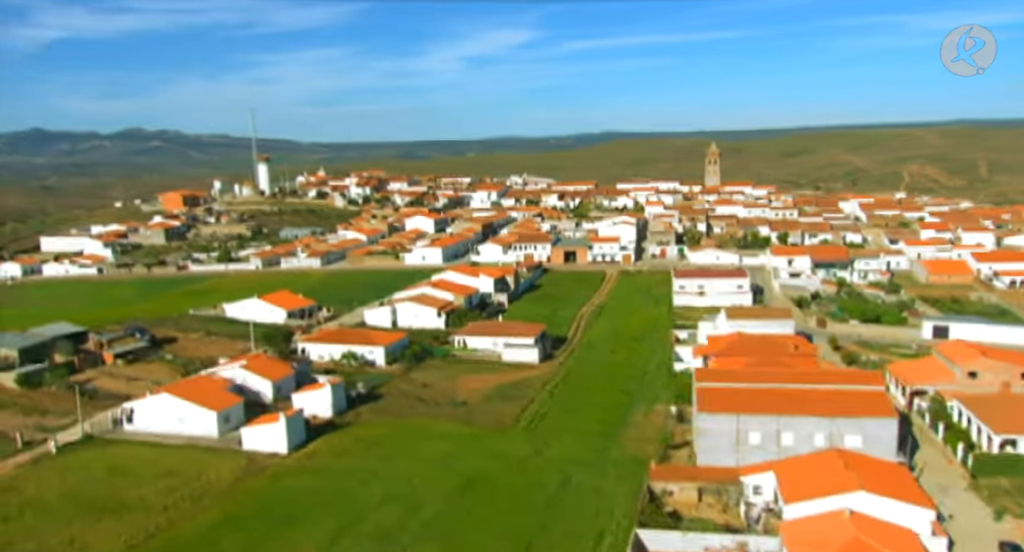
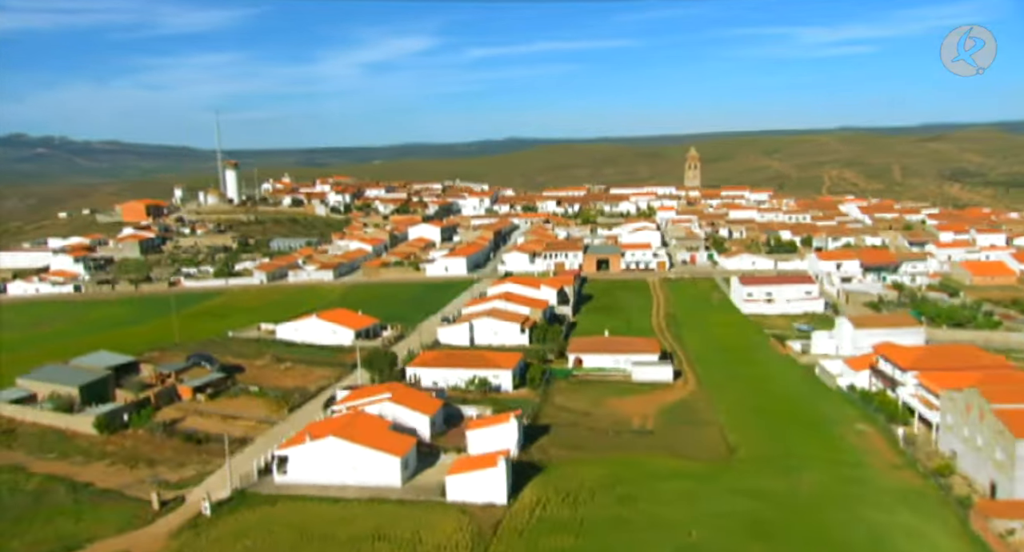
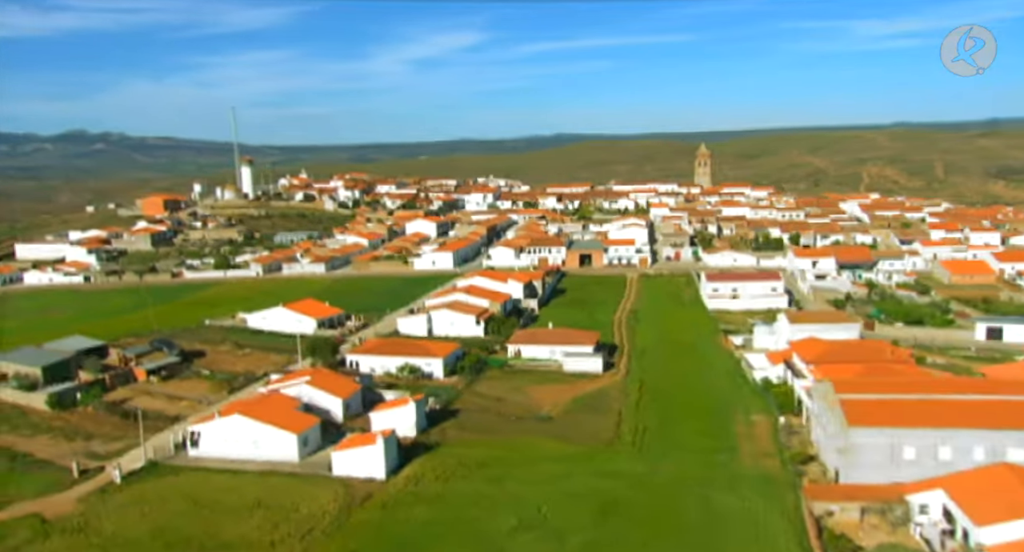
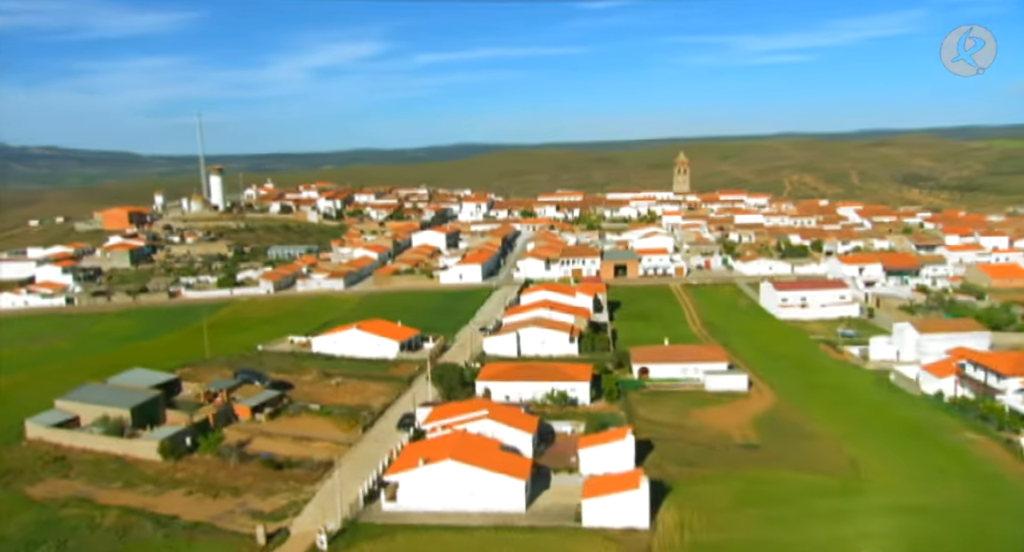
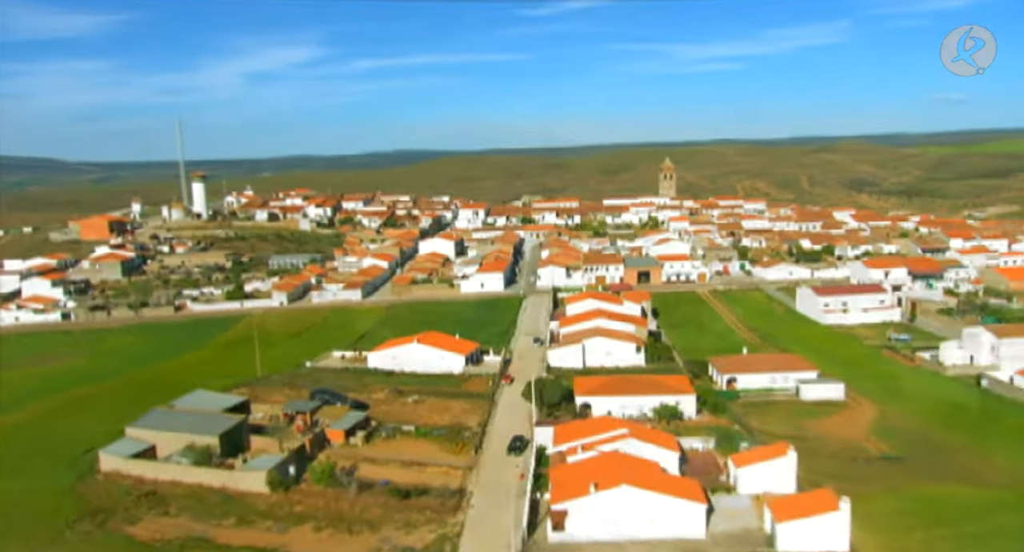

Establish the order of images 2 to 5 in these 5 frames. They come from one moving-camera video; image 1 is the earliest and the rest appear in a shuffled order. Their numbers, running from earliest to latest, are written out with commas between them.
3, 2, 4, 5
